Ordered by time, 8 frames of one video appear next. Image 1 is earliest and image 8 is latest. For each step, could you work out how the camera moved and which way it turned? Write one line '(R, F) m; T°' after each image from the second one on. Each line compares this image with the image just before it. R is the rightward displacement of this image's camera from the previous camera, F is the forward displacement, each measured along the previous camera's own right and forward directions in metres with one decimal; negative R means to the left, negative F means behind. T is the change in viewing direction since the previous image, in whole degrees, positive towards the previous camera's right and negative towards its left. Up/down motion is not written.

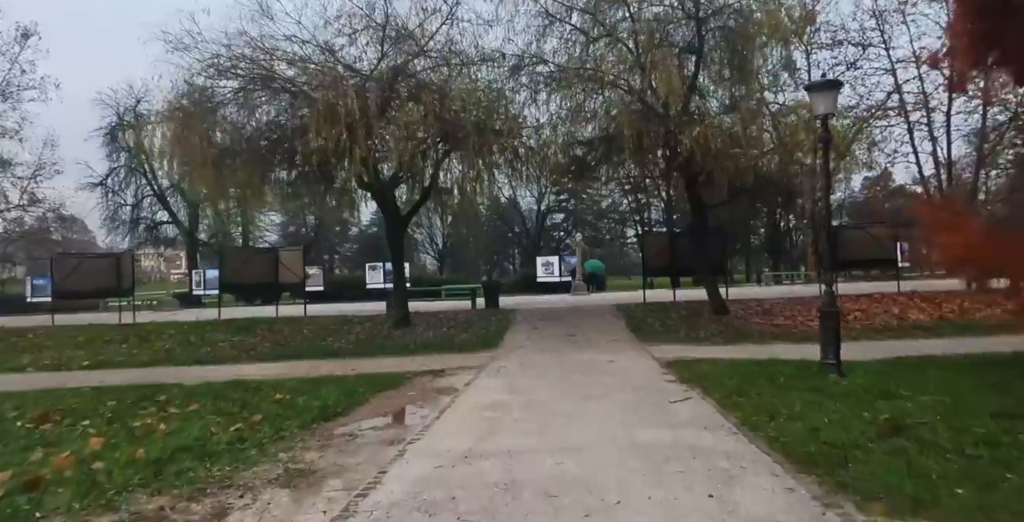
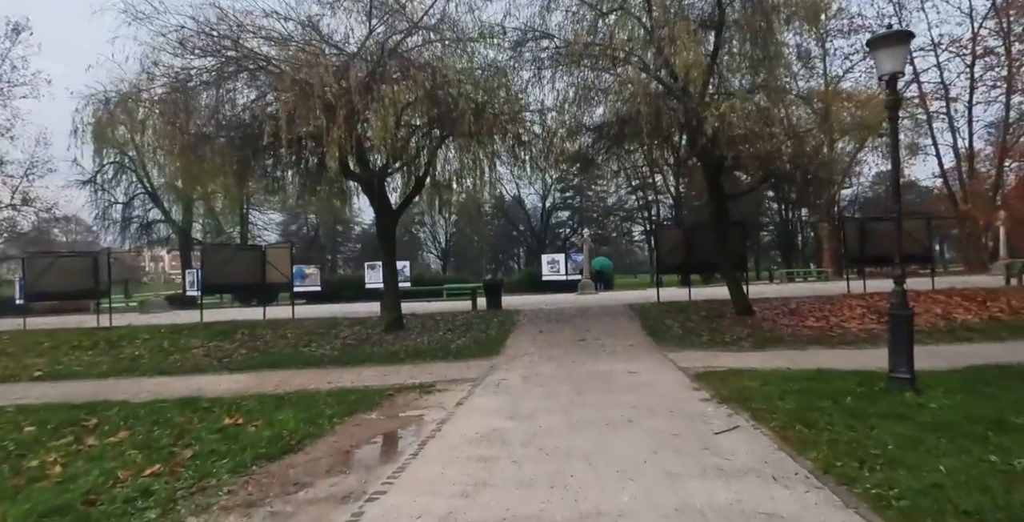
(+0.1, +1.5) m; 0°
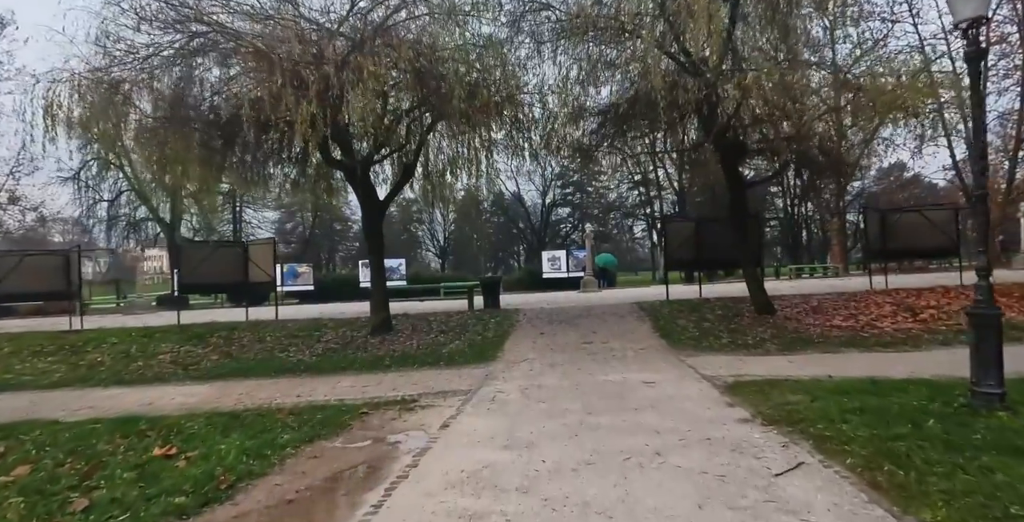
(0.0, +1.3) m; 0°
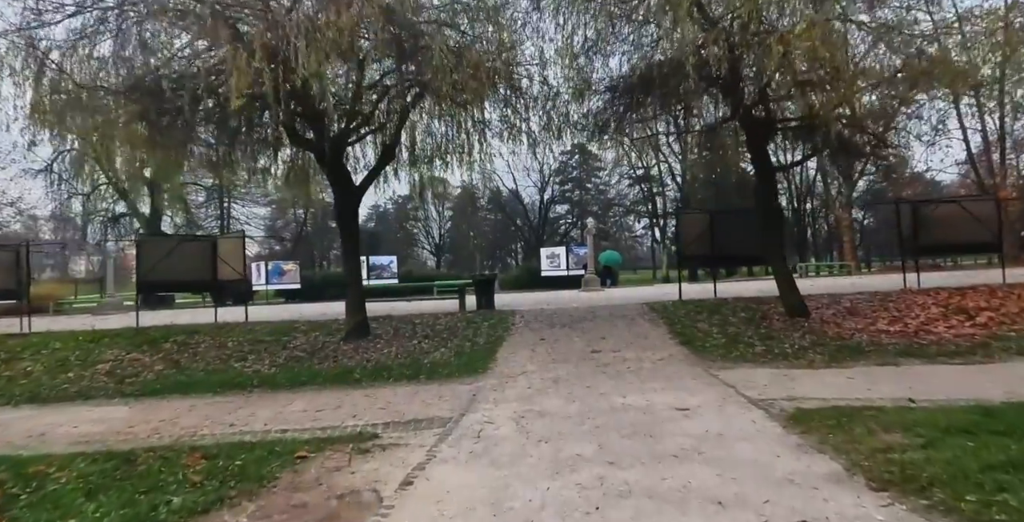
(+0.1, +1.7) m; 0°
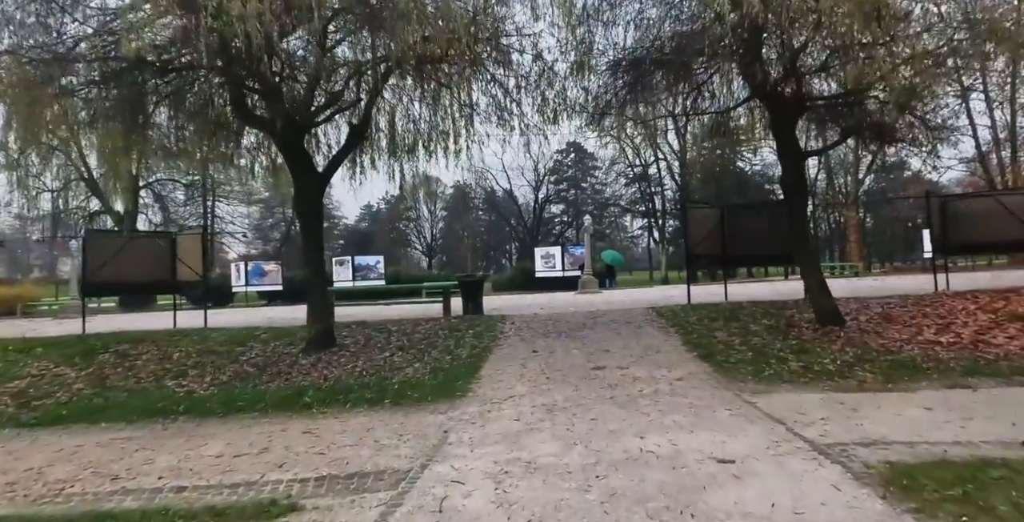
(+0.1, +1.6) m; 0°
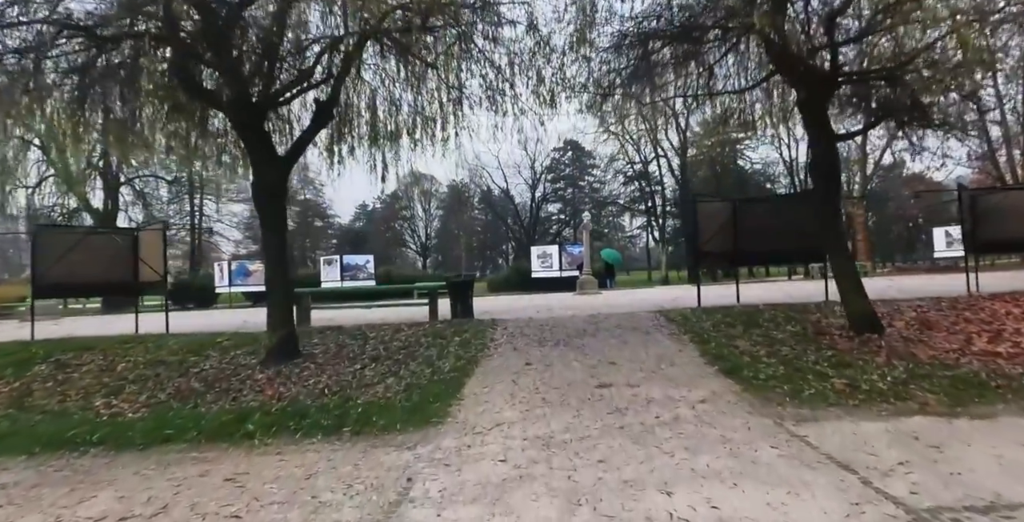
(+0.1, +1.3) m; 0°
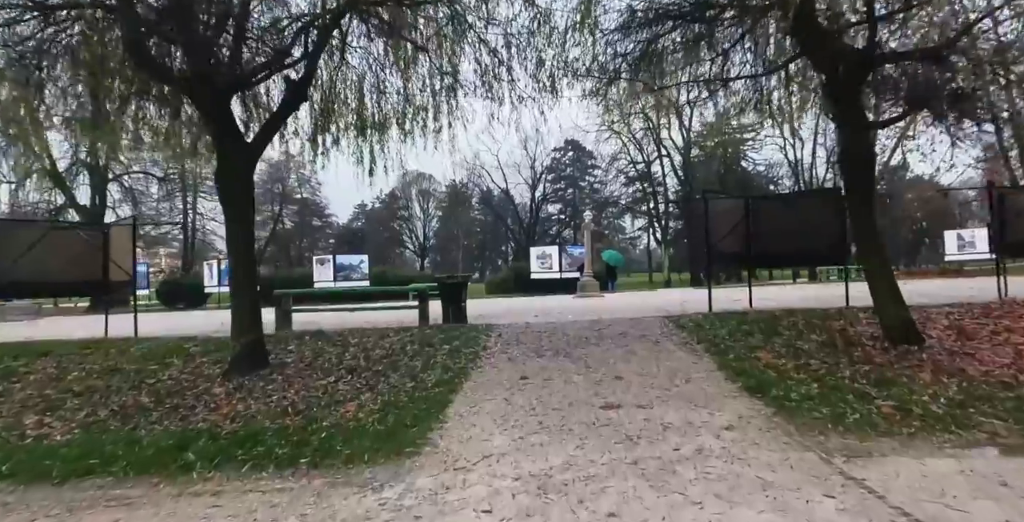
(+0.1, +0.9) m; 0°
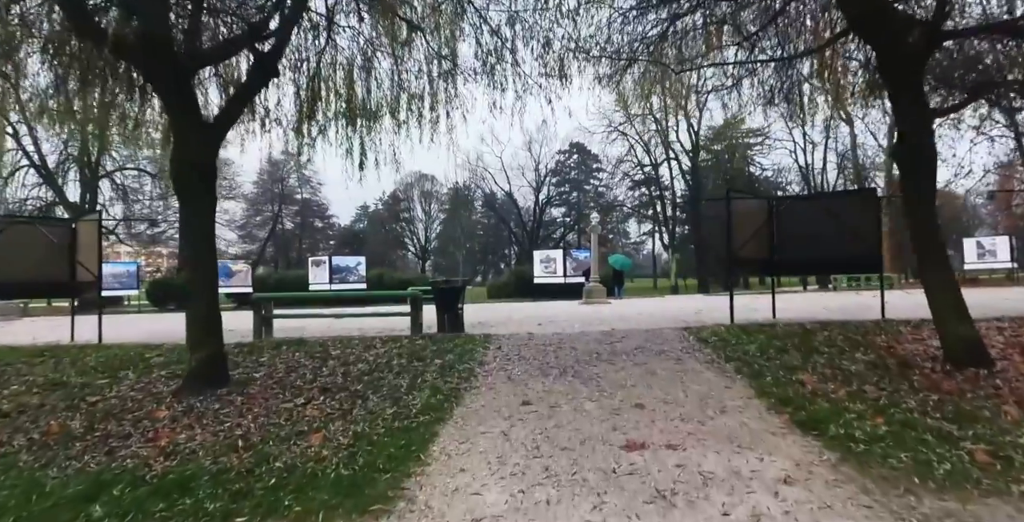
(0.0, +1.1) m; 0°
